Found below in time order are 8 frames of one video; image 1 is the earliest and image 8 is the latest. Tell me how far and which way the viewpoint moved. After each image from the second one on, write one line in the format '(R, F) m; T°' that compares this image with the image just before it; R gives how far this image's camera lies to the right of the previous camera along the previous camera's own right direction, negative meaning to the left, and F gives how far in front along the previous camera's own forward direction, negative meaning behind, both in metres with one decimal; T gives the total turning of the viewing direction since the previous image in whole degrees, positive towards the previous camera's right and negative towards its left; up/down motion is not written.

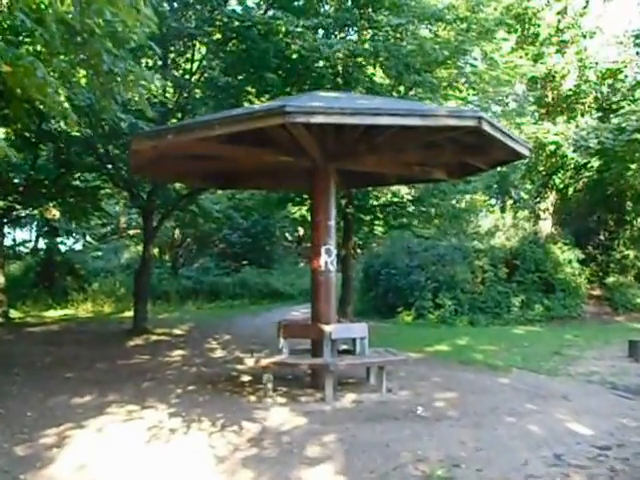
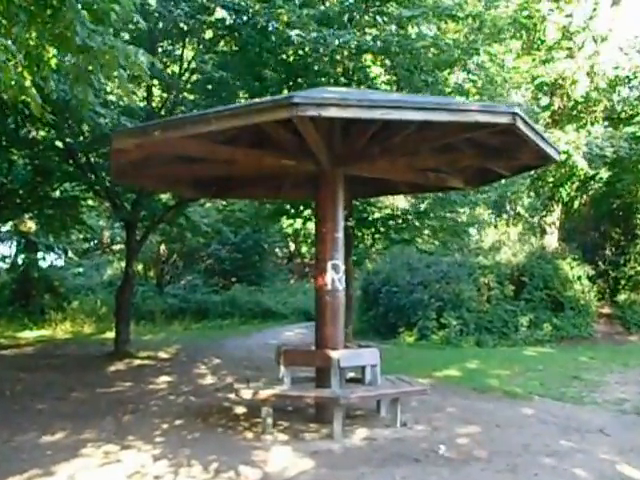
(-0.2, +1.0) m; +1°
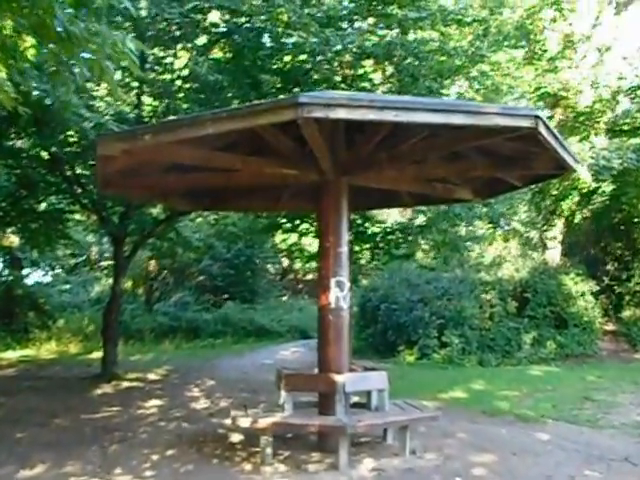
(-0.1, +0.6) m; +1°
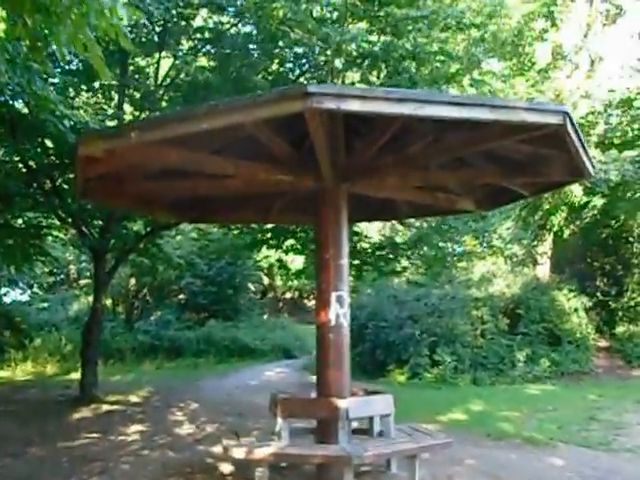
(-0.2, +0.6) m; +2°
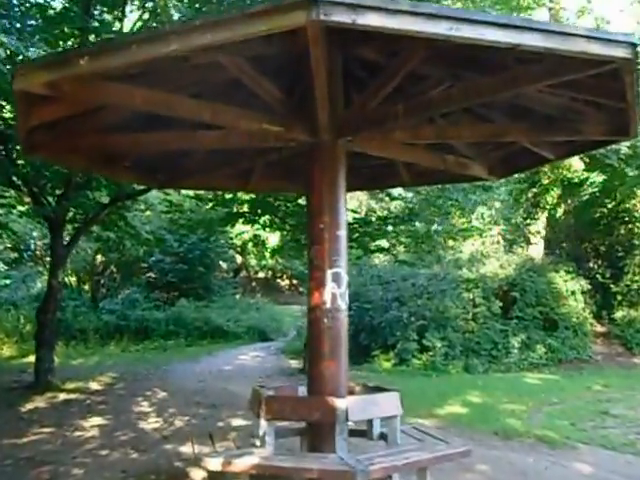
(-0.1, +1.2) m; +2°
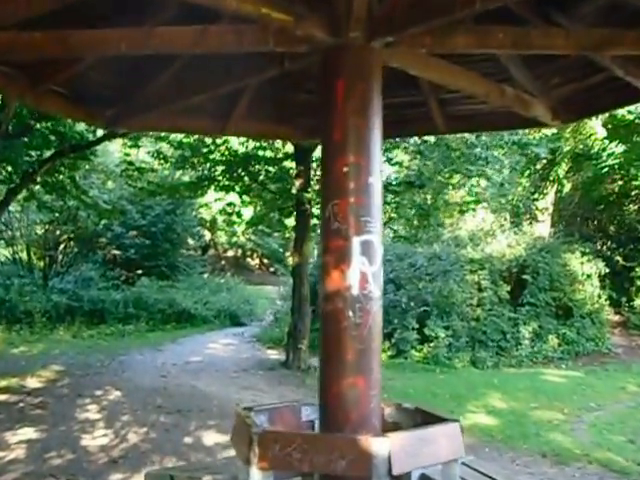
(-0.2, +1.9) m; +2°
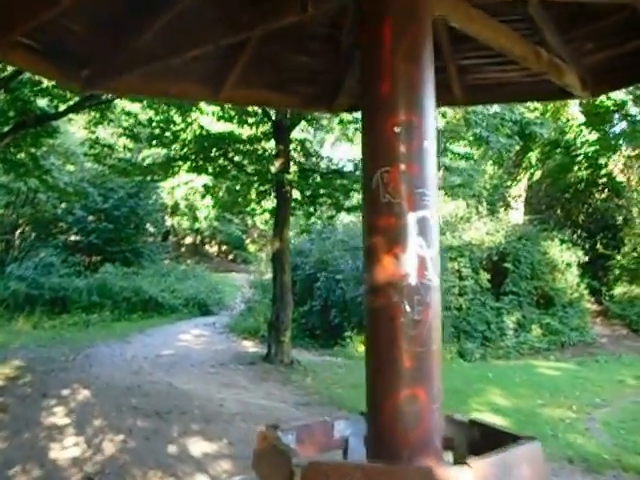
(-0.3, +0.7) m; +3°
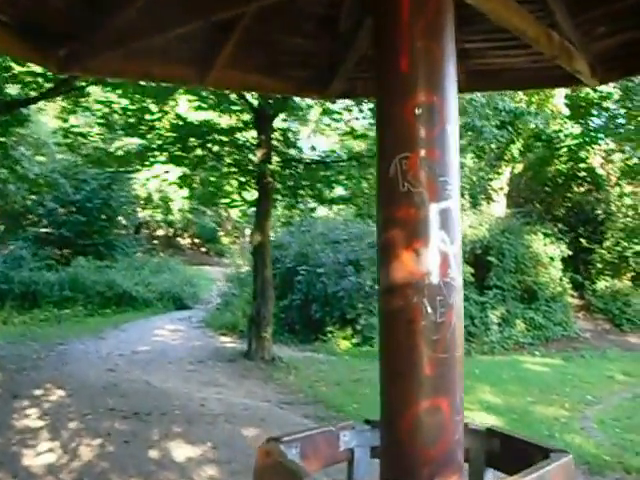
(-0.1, +0.3) m; +2°
